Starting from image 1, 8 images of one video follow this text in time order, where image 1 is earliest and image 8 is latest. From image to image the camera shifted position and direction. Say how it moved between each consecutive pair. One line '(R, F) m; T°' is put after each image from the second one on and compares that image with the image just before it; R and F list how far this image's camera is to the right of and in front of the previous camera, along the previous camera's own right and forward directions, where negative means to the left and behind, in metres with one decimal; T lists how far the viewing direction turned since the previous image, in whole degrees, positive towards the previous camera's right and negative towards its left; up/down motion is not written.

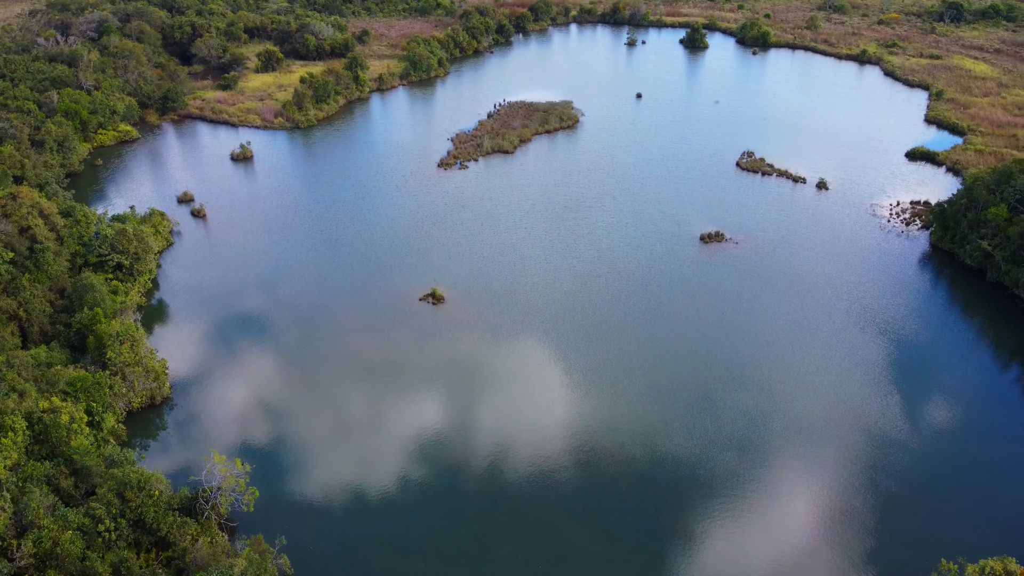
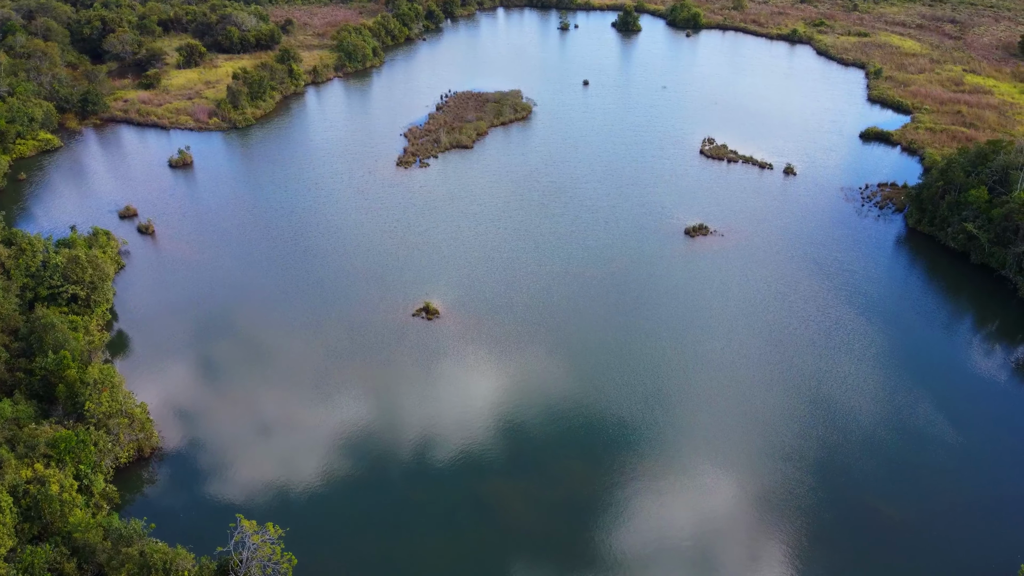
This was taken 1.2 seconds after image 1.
(-4.6, +2.9) m; +6°
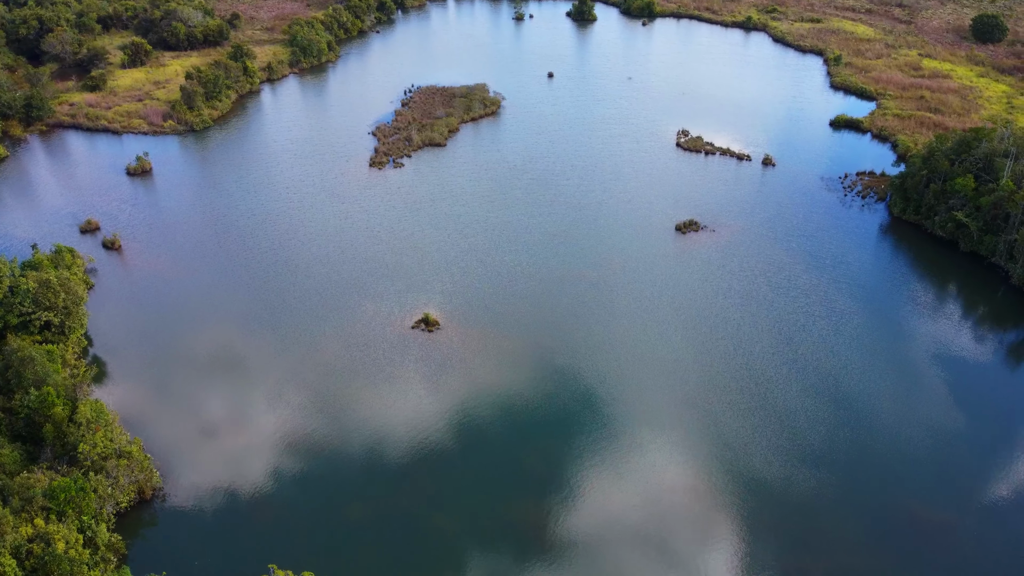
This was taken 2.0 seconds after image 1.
(-3.1, +1.8) m; +4°
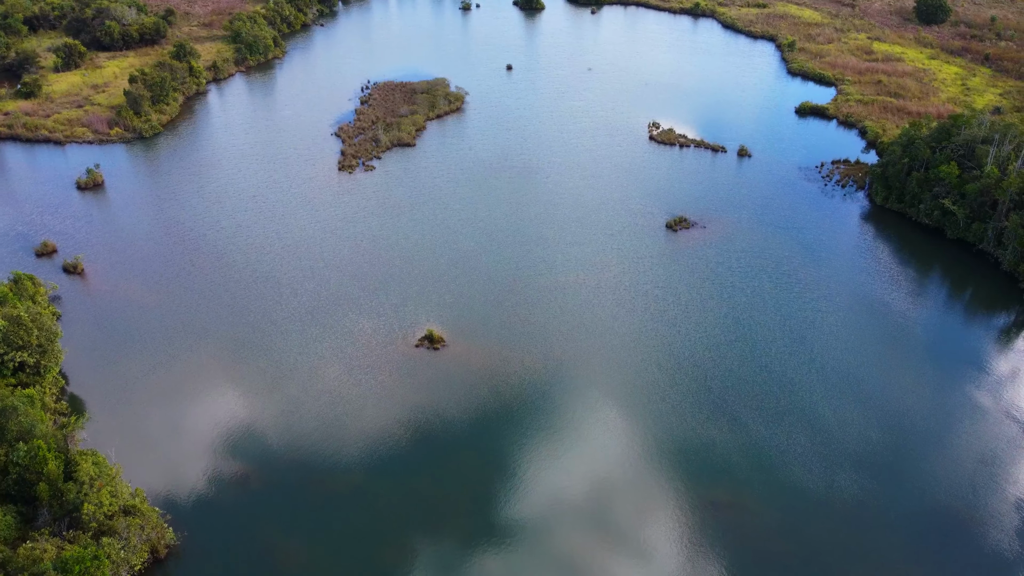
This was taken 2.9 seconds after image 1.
(-3.6, +2.0) m; +5°
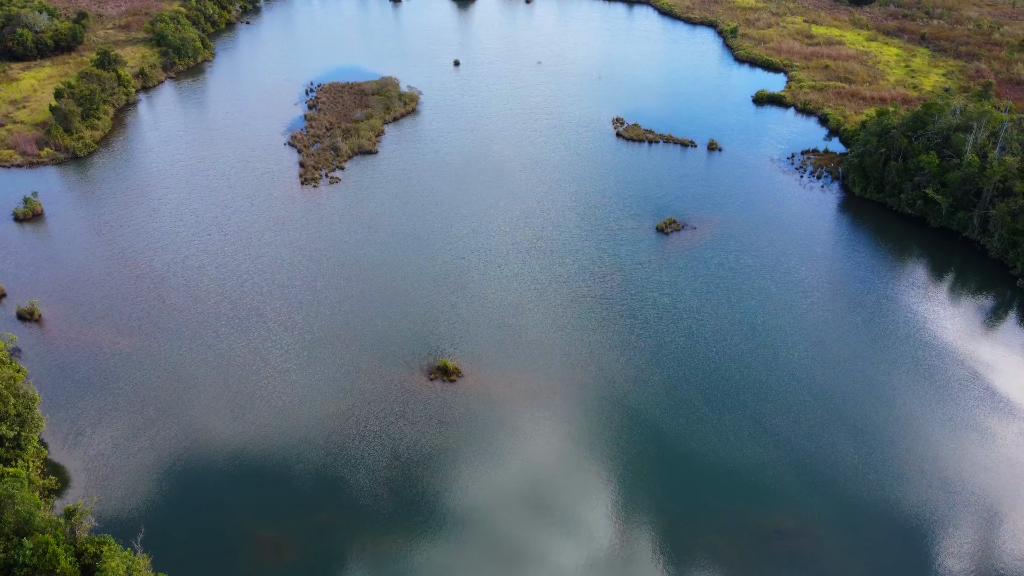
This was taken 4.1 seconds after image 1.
(-4.6, +2.5) m; +6°
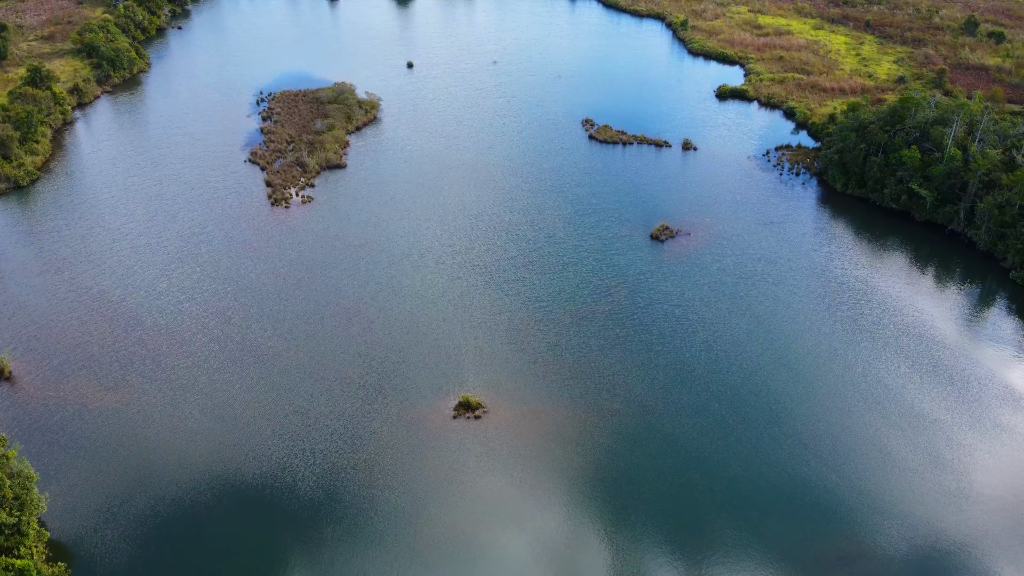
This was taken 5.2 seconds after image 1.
(-4.2, +2.0) m; +5°
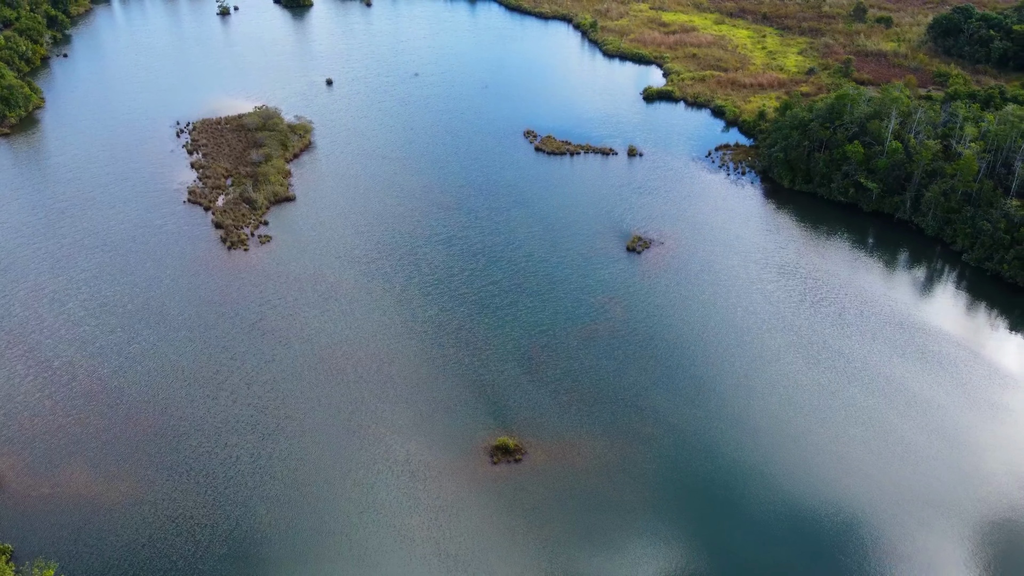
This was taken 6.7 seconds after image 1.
(-6.3, +1.1) m; +8°
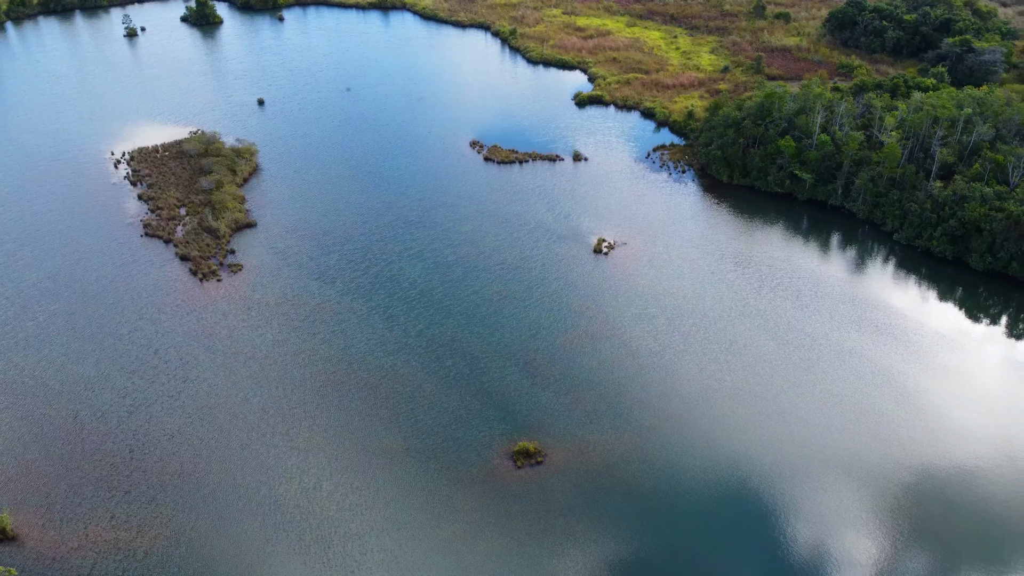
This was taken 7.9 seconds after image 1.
(-5.0, -1.5) m; +7°
